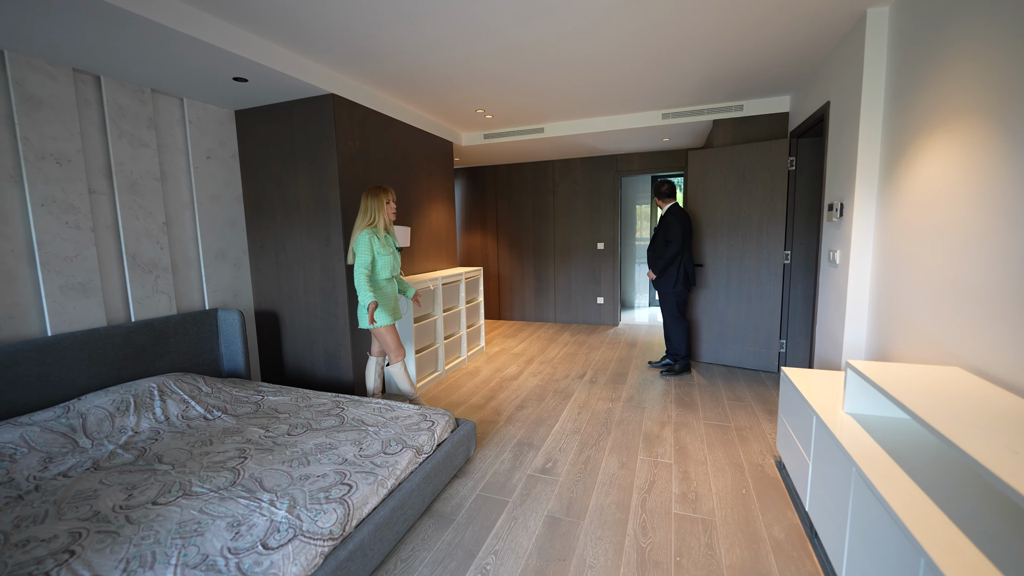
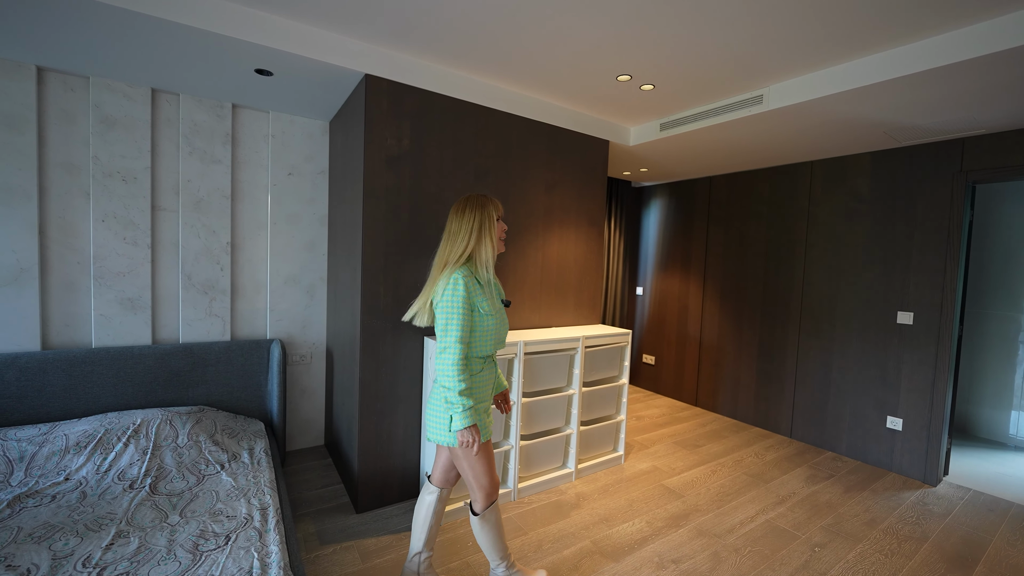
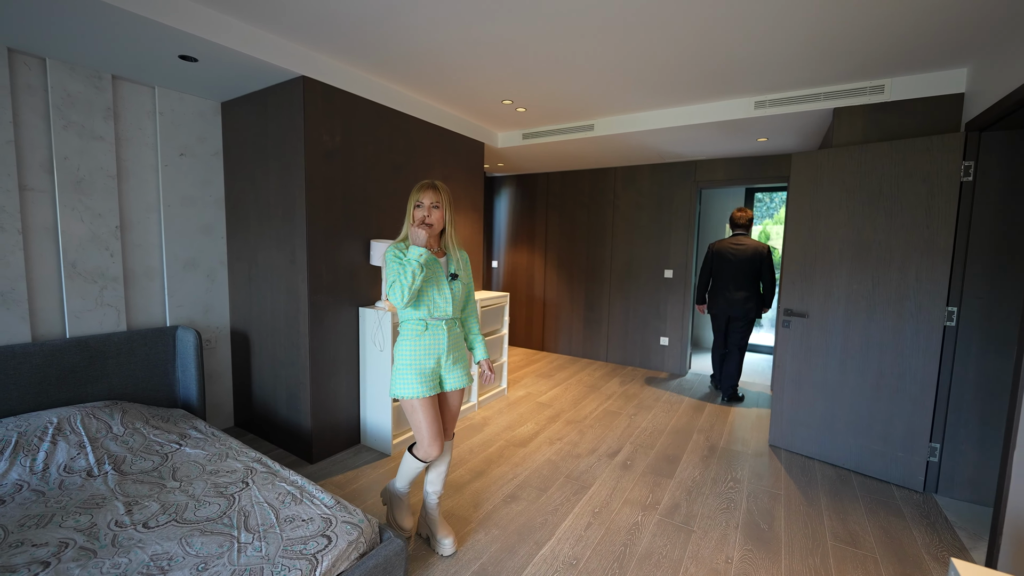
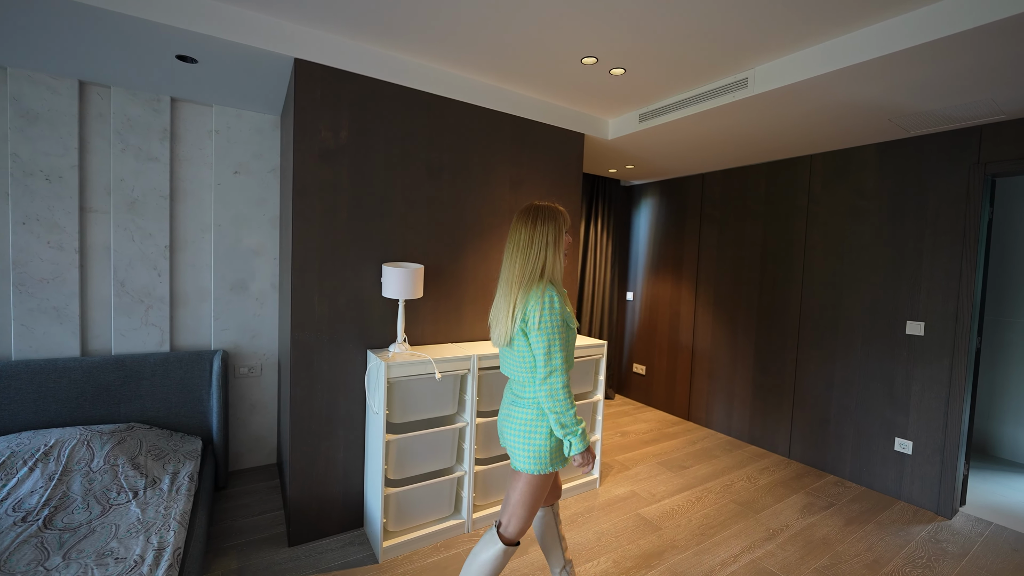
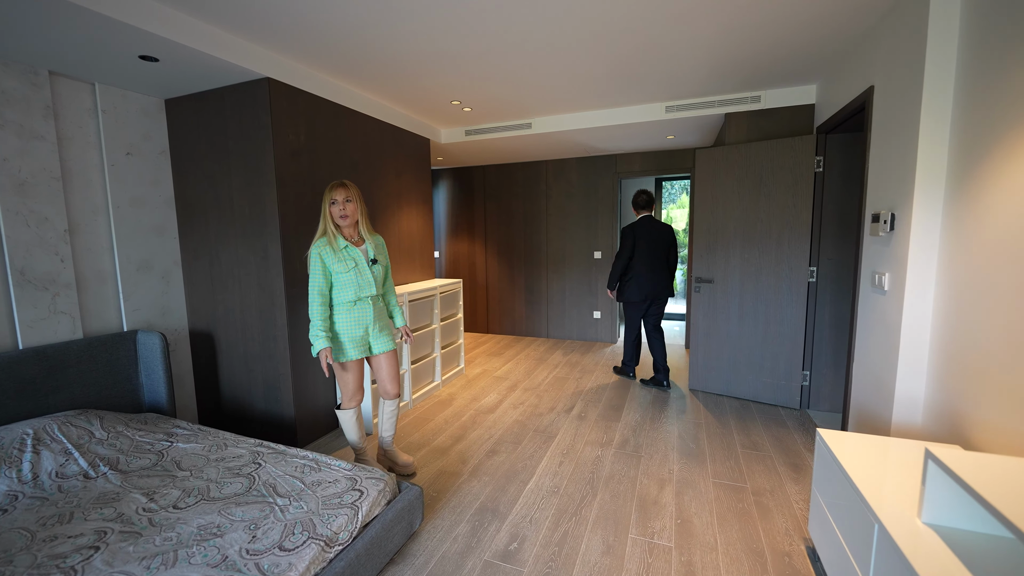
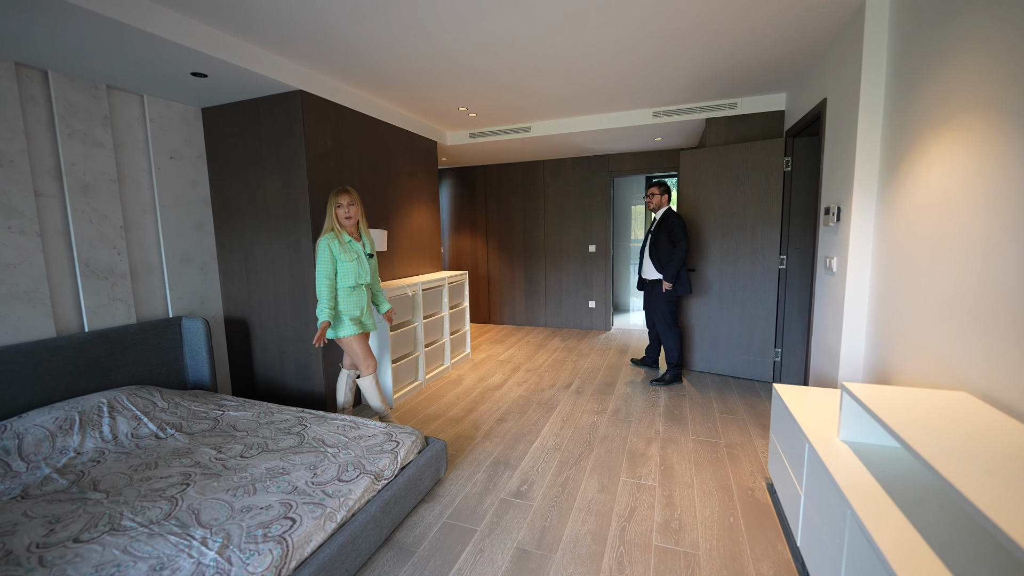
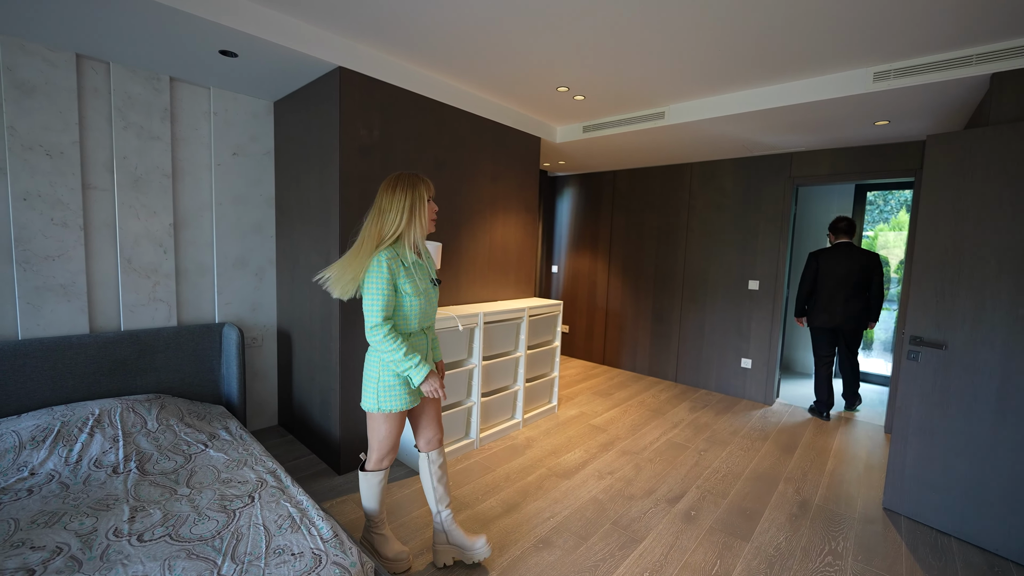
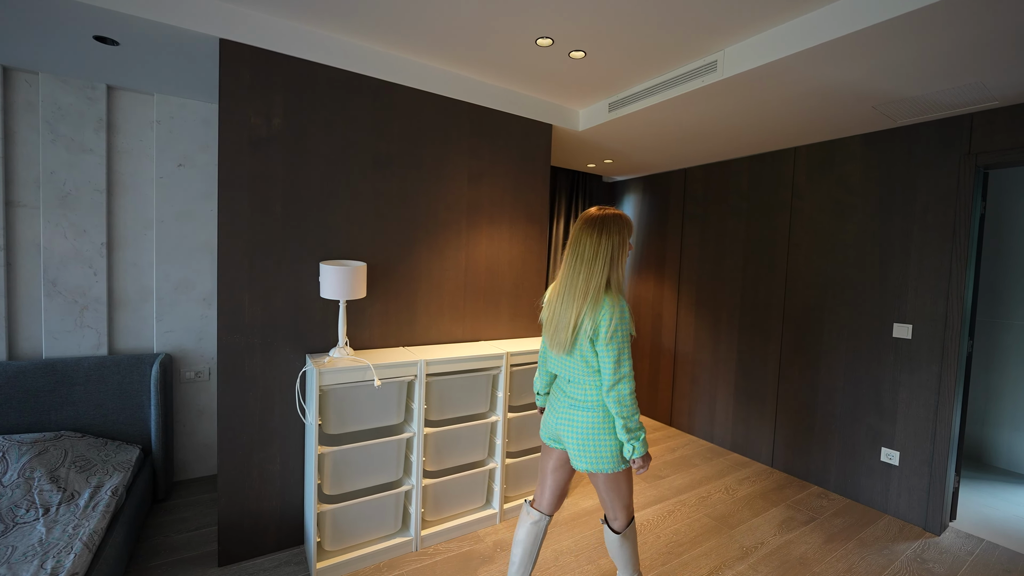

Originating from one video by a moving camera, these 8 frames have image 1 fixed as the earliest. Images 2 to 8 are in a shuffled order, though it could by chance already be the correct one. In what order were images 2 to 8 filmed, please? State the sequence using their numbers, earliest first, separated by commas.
6, 5, 3, 7, 2, 4, 8
